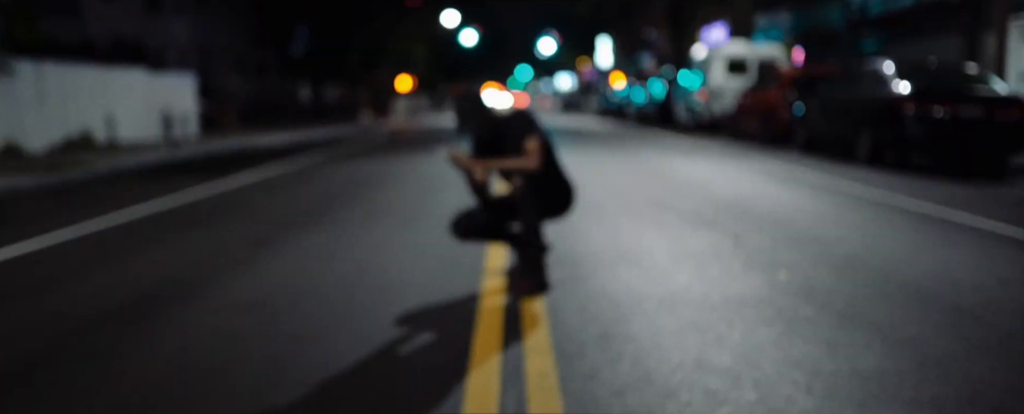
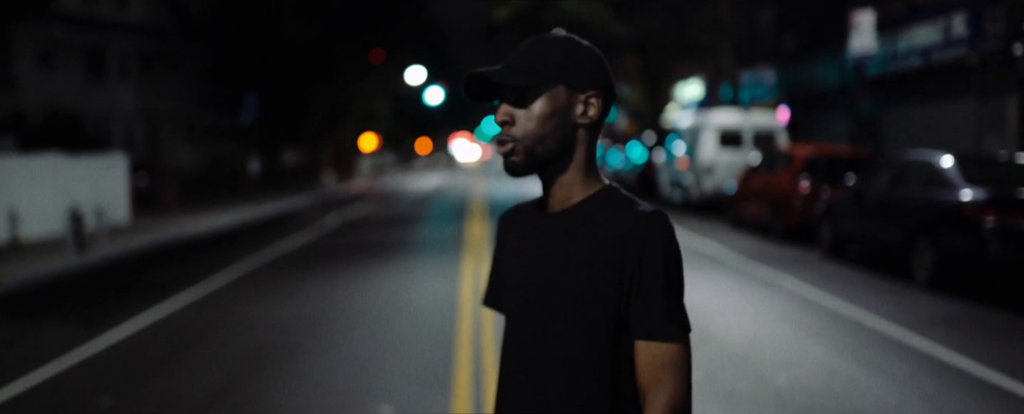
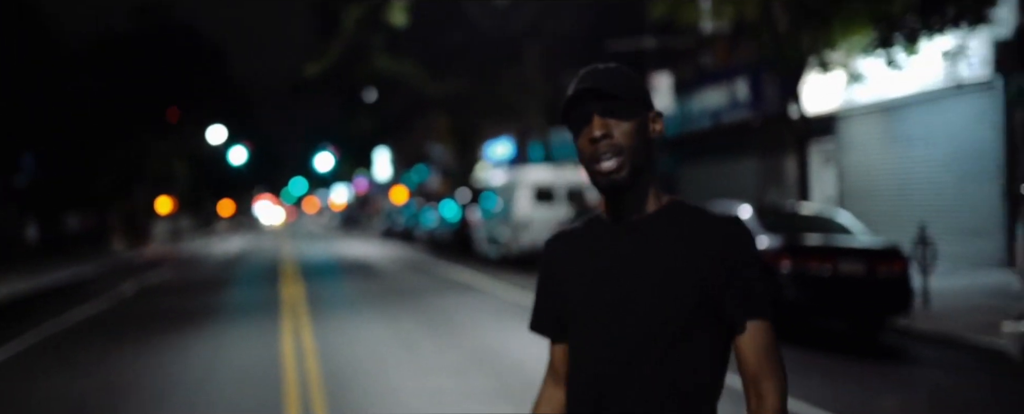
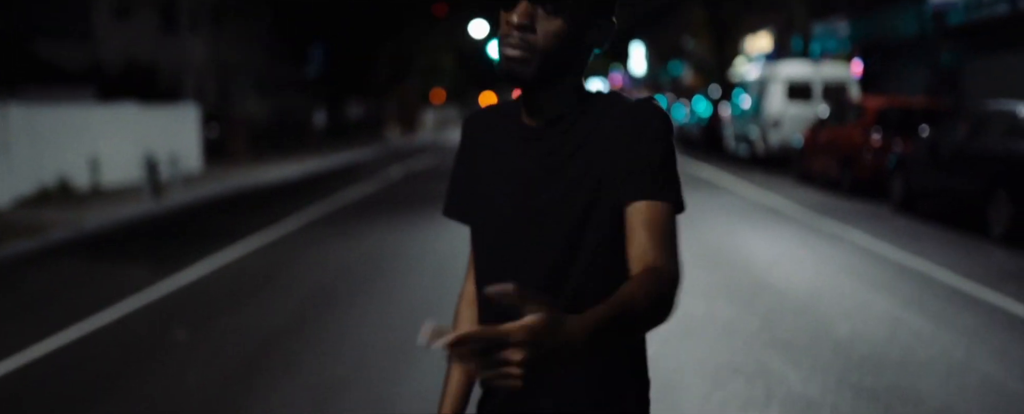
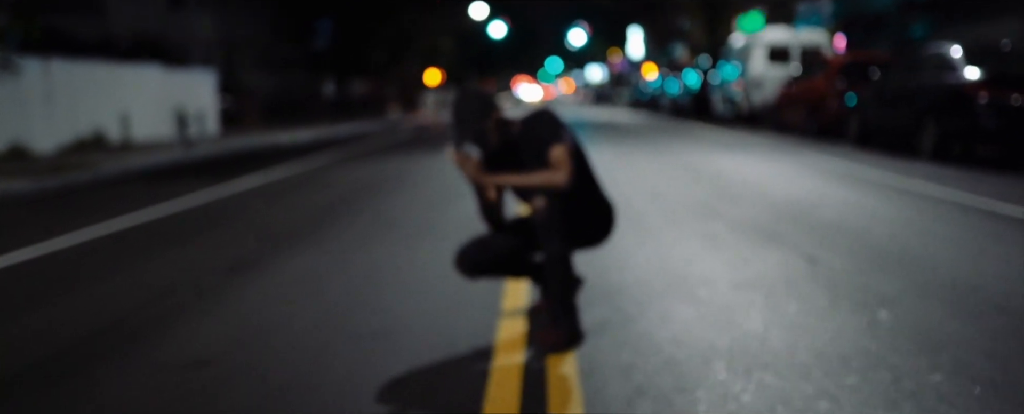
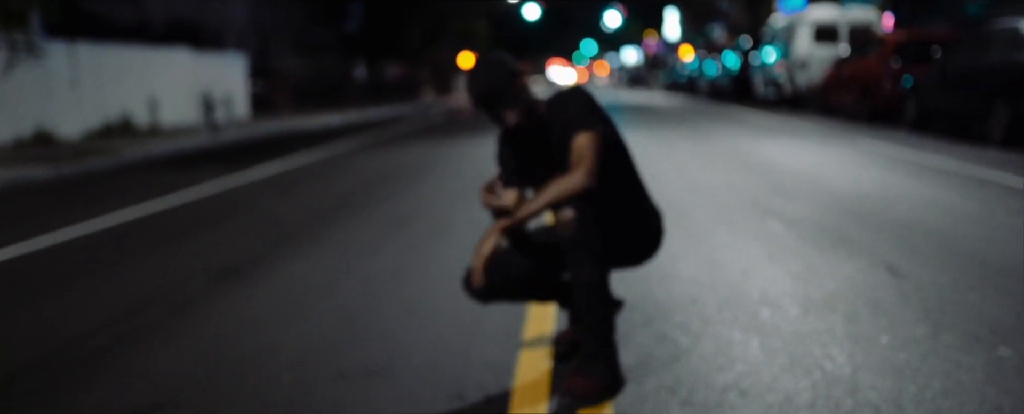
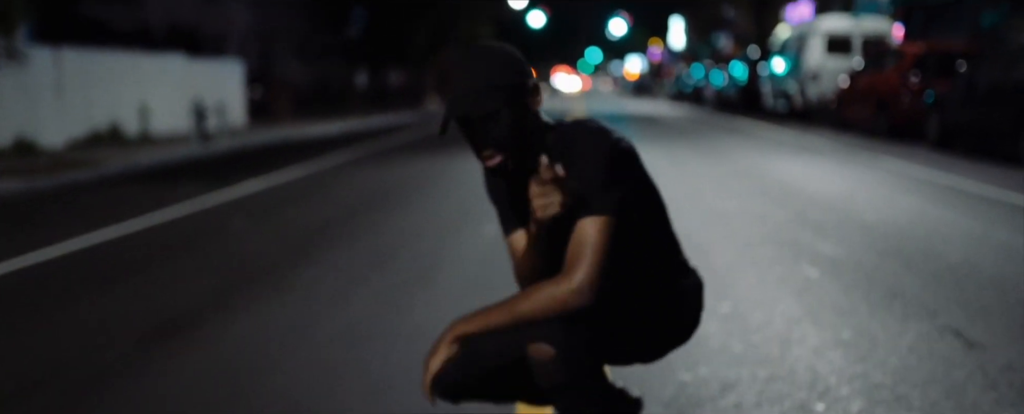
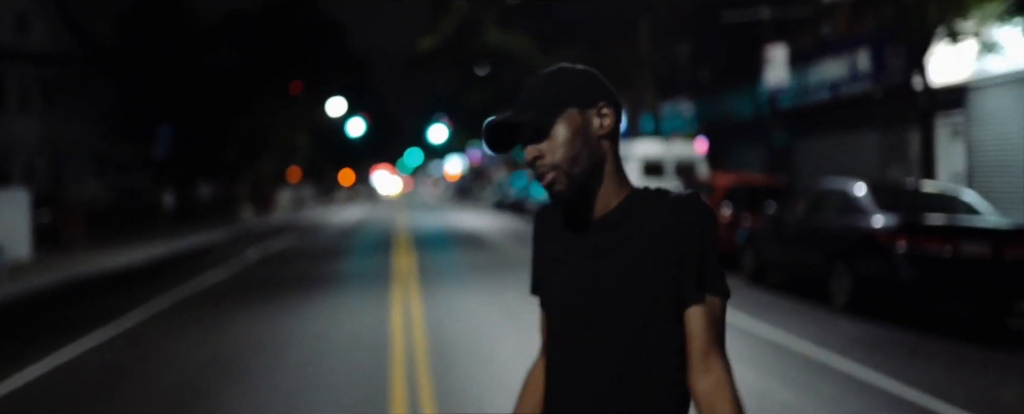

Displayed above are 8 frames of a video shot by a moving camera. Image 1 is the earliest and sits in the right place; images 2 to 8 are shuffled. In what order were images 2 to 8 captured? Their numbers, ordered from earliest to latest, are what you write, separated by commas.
5, 6, 7, 4, 2, 8, 3
